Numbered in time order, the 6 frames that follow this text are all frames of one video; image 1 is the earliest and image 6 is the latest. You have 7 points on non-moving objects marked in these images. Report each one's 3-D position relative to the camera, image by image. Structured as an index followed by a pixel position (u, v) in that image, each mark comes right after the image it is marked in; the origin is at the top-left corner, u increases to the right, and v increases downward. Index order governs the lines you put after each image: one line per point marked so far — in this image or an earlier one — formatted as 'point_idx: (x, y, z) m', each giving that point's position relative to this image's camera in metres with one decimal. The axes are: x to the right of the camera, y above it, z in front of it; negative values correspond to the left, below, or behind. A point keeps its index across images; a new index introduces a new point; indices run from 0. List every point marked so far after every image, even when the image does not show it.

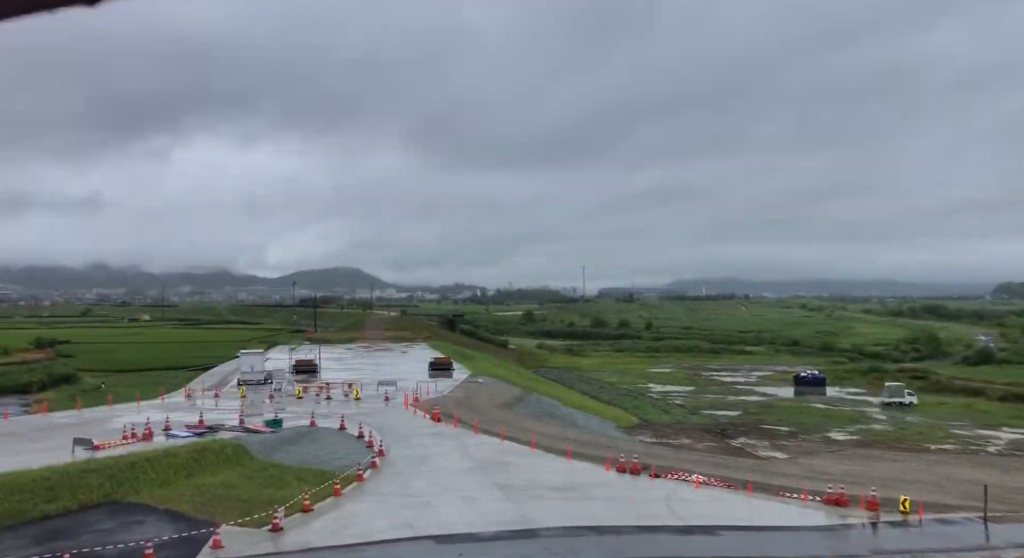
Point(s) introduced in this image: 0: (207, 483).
0: (-6.8, -4.6, +16.7) m
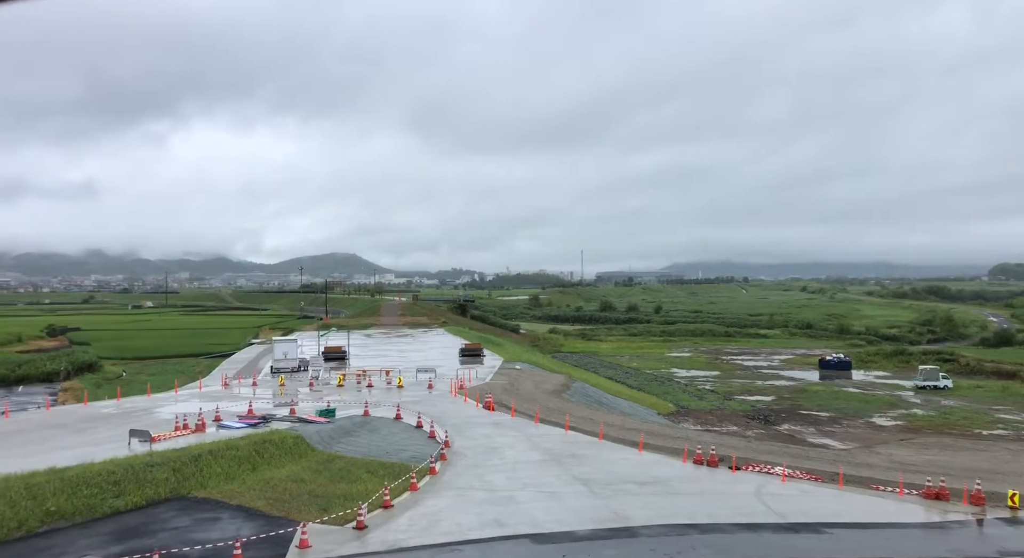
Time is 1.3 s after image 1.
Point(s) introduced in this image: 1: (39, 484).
0: (-5.2, -4.4, +16.2) m
1: (-9.2, -4.0, +14.4) m
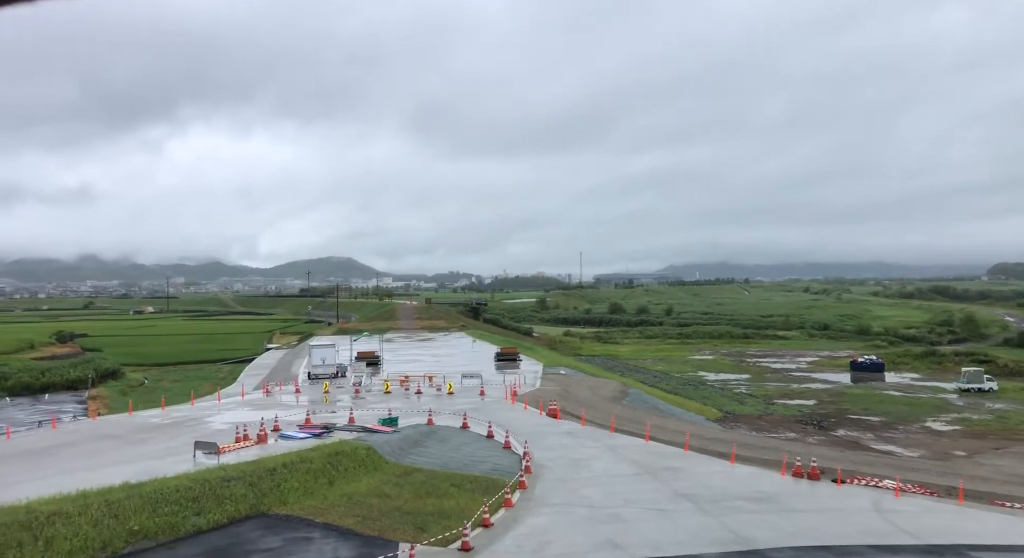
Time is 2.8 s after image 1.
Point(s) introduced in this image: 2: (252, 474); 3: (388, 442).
0: (-3.2, -4.5, +15.4) m
1: (-7.2, -4.1, +13.6) m
2: (-5.4, -4.1, +15.4) m
3: (-3.2, -4.2, +19.0) m
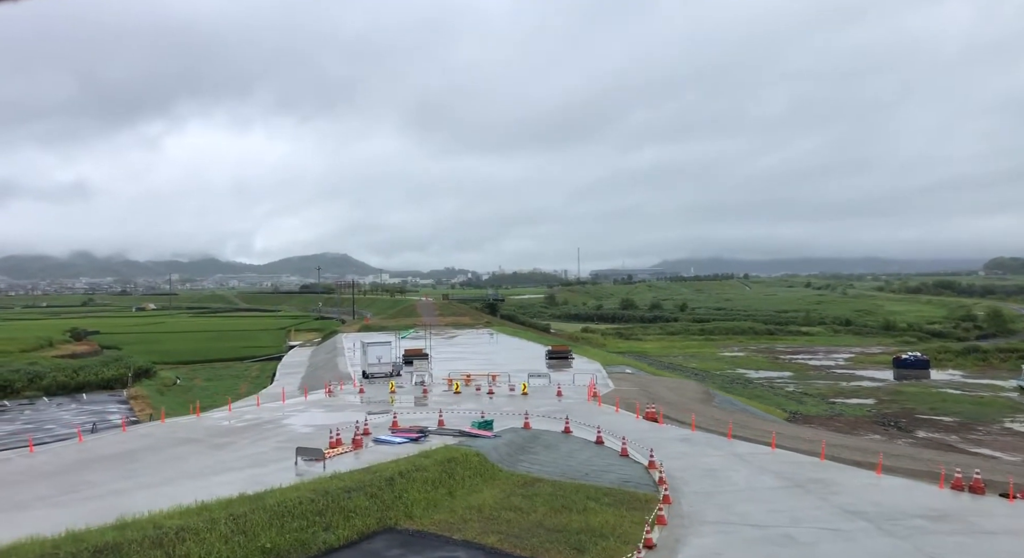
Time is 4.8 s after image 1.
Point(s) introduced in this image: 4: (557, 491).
0: (-0.5, -4.4, +14.3) m
1: (-4.6, -4.0, +12.6) m
2: (-2.7, -4.0, +14.4) m
3: (-0.4, -4.1, +17.9) m
4: (+0.9, -4.2, +14.8) m
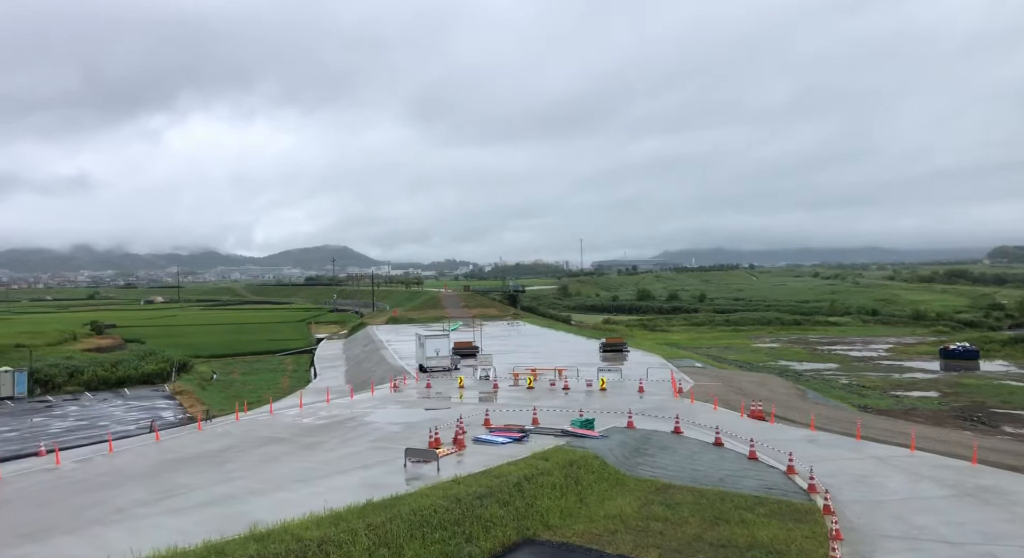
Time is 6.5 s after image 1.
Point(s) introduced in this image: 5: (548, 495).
0: (+2.0, -4.3, +13.3) m
1: (-2.0, -3.9, +11.7) m
2: (-0.2, -3.9, +13.4) m
3: (+2.2, -3.9, +16.9) m
4: (+3.5, -4.1, +13.7) m
5: (+0.7, -4.1, +13.8) m
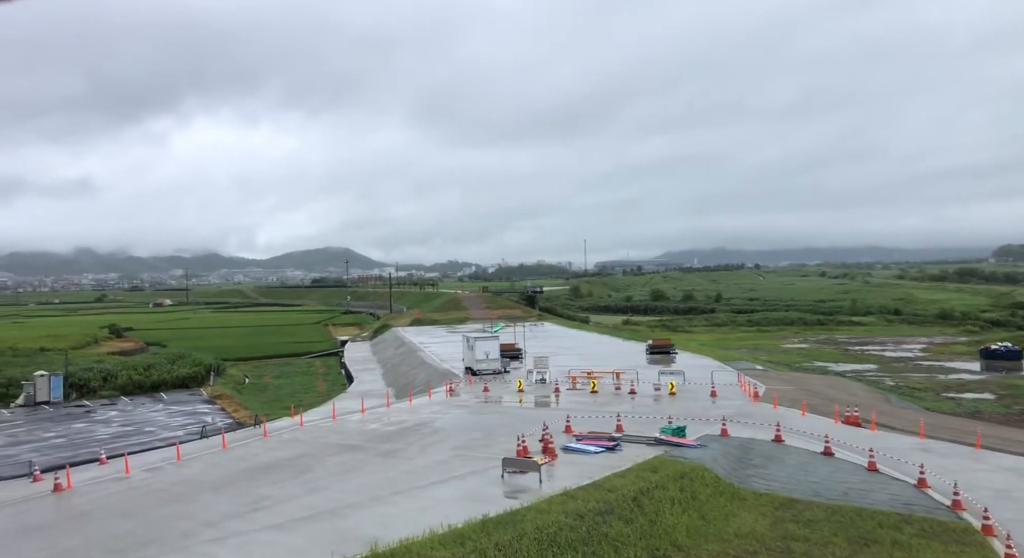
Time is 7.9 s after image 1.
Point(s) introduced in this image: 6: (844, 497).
0: (+4.1, -4.3, +12.4) m
1: (0.0, -4.0, +10.9) m
2: (+1.9, -3.9, +12.5) m
3: (+4.4, -3.9, +16.0) m
4: (+5.6, -4.1, +12.8) m
5: (+2.8, -4.1, +12.9) m
6: (+6.1, -4.1, +13.7) m
